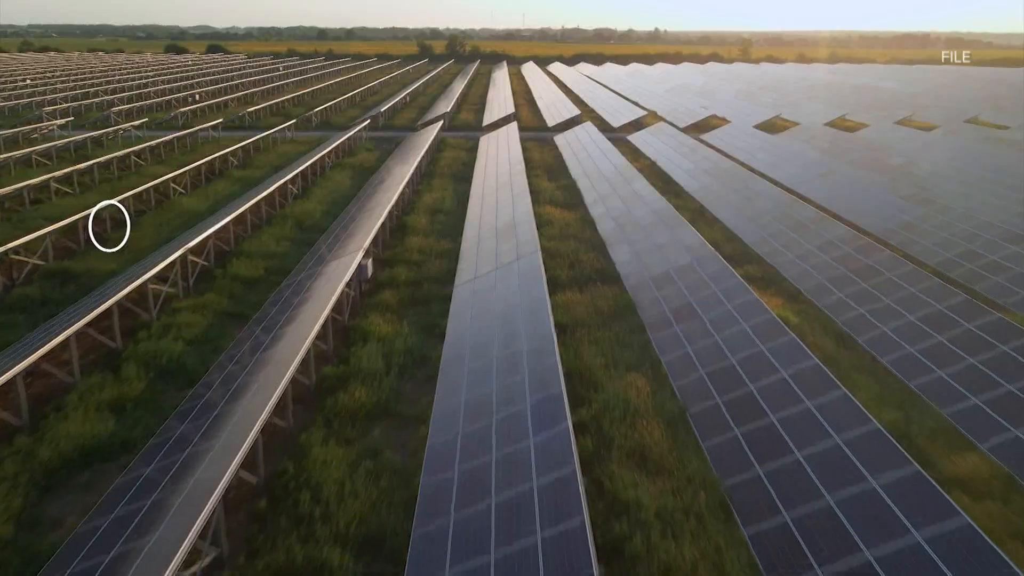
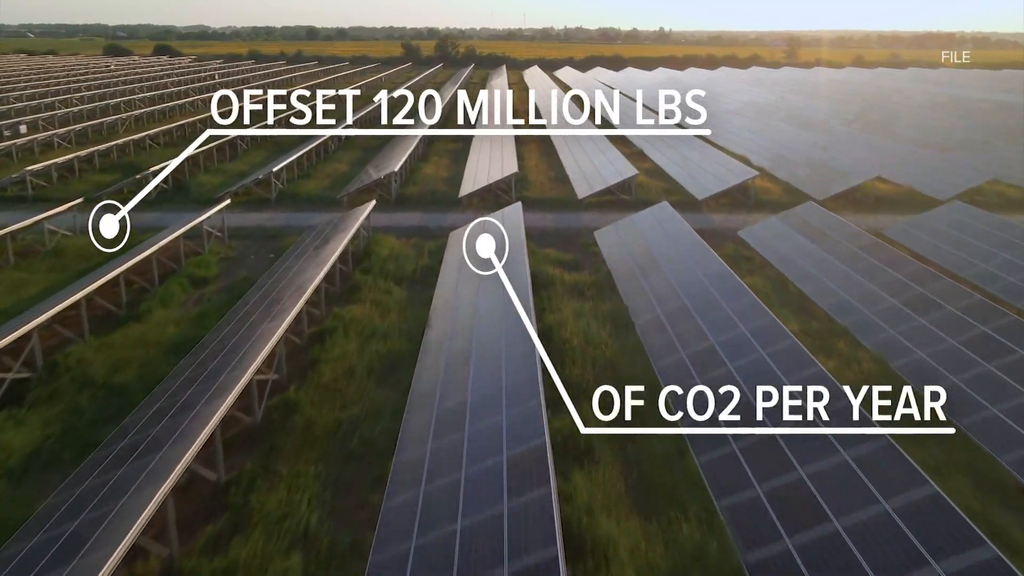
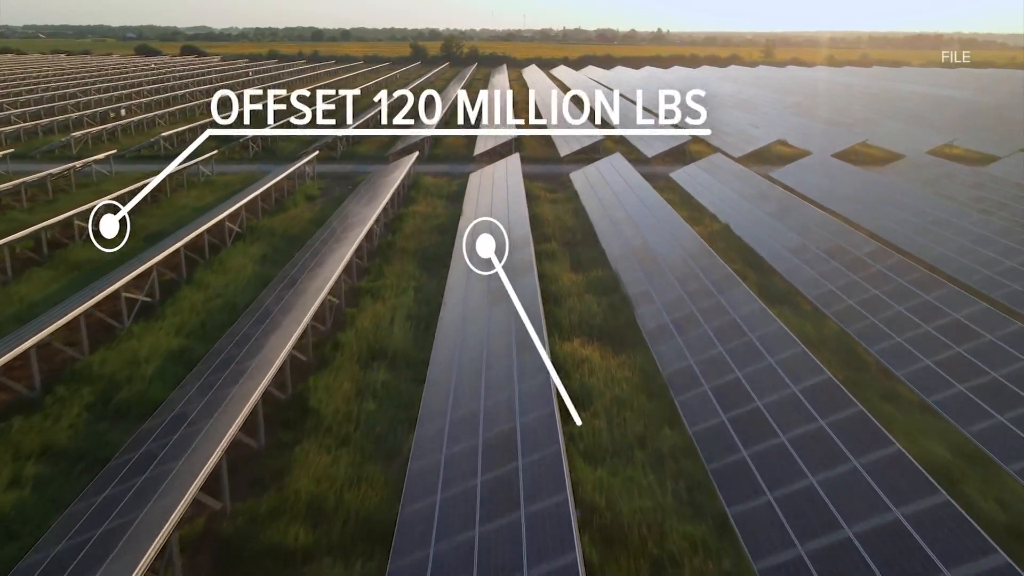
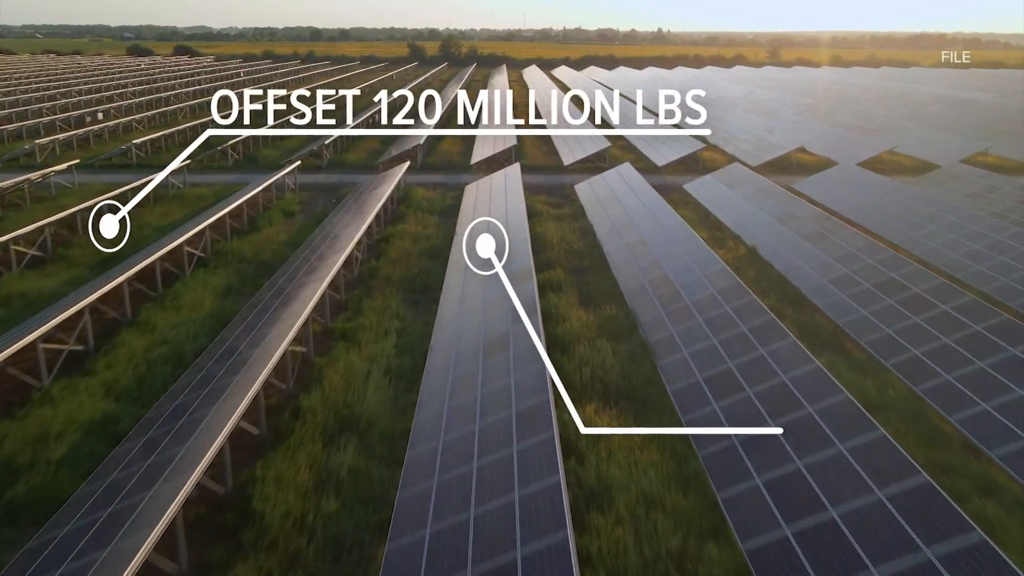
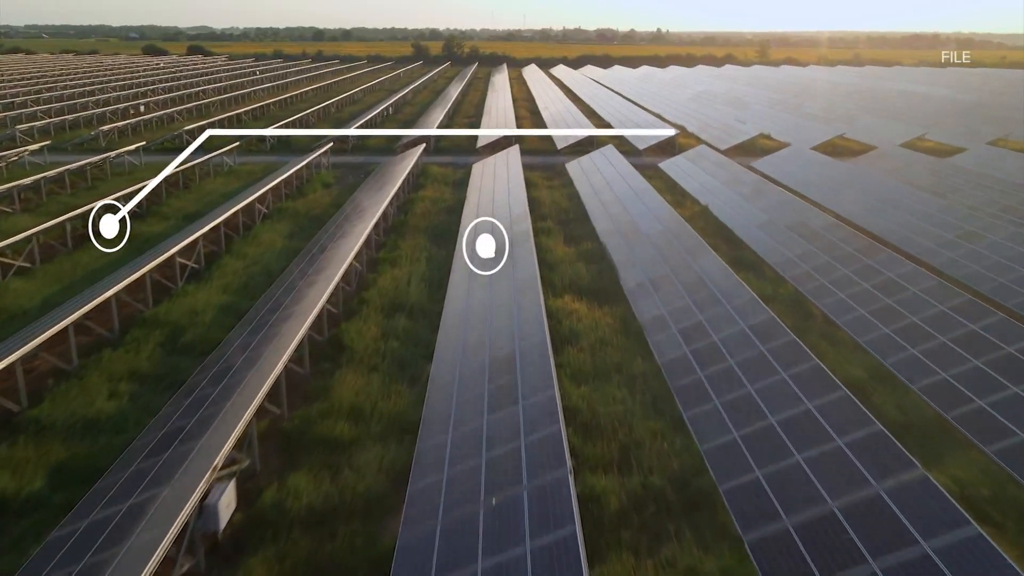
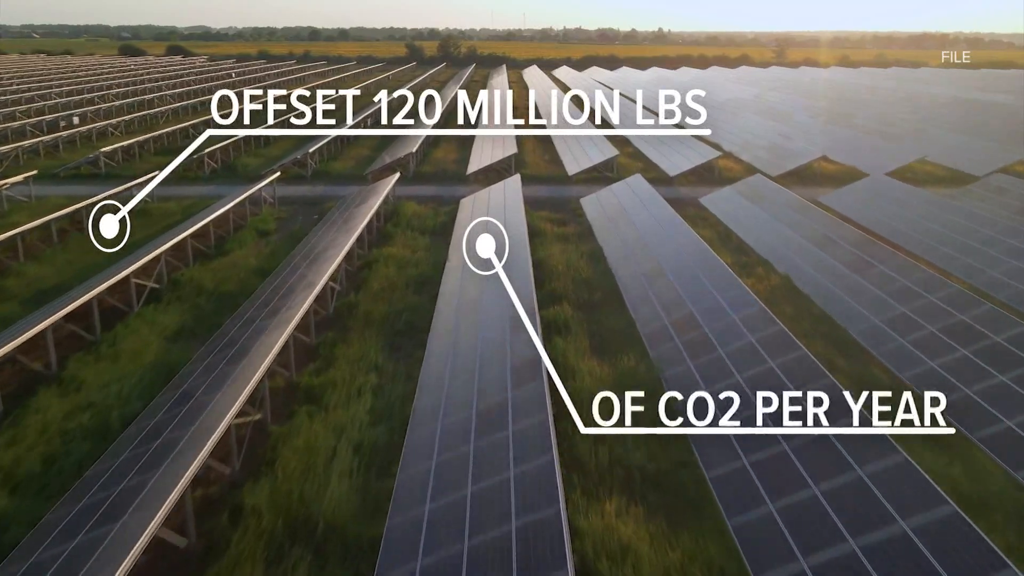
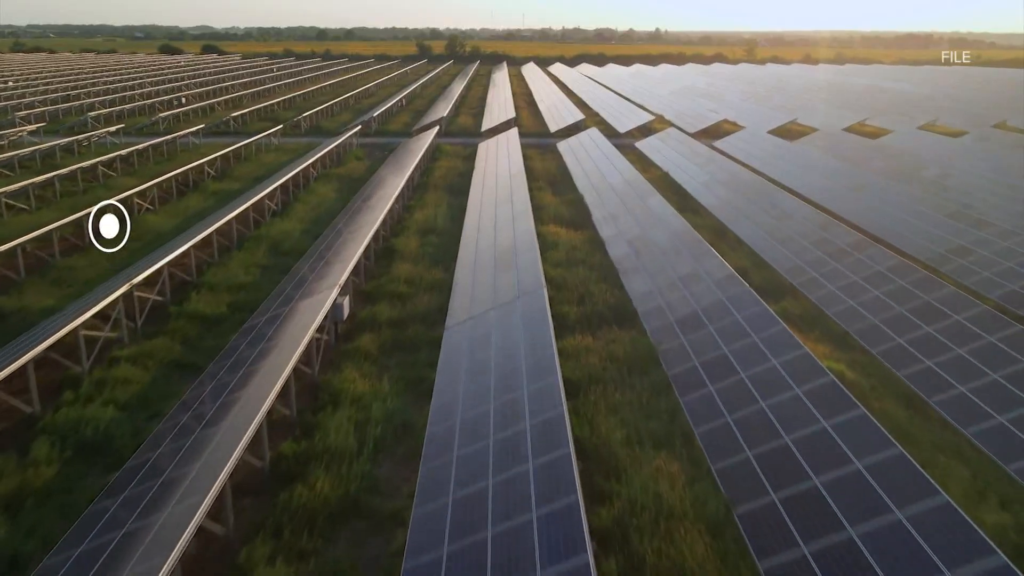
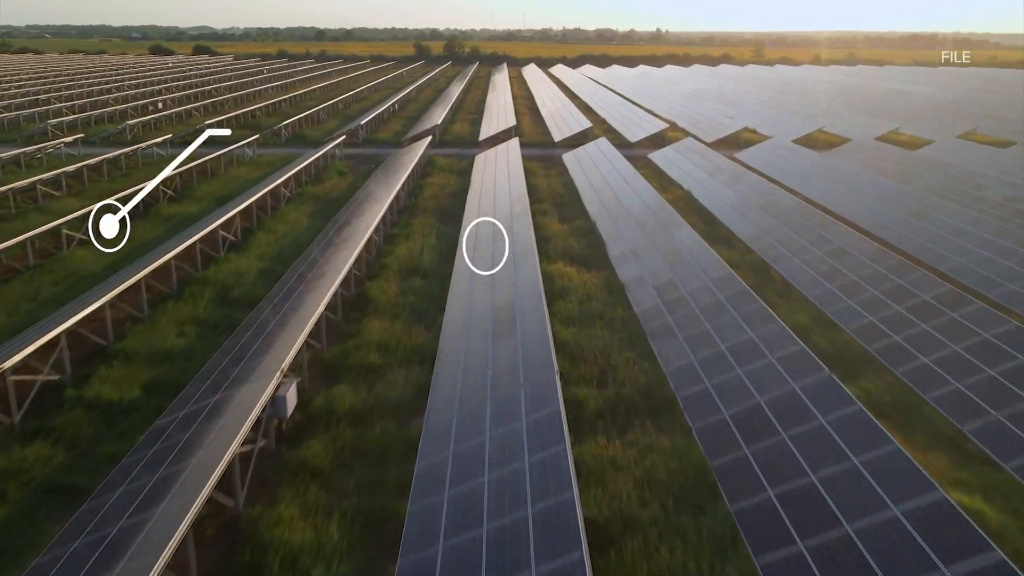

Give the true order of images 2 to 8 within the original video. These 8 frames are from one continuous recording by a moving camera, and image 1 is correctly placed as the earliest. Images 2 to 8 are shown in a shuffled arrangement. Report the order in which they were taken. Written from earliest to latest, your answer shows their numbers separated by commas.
7, 8, 5, 3, 4, 6, 2
